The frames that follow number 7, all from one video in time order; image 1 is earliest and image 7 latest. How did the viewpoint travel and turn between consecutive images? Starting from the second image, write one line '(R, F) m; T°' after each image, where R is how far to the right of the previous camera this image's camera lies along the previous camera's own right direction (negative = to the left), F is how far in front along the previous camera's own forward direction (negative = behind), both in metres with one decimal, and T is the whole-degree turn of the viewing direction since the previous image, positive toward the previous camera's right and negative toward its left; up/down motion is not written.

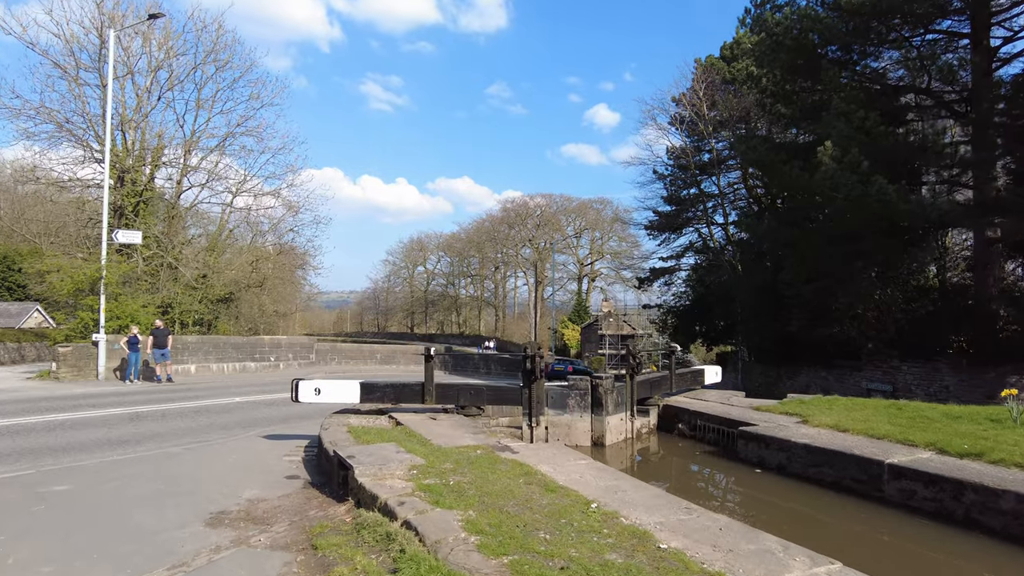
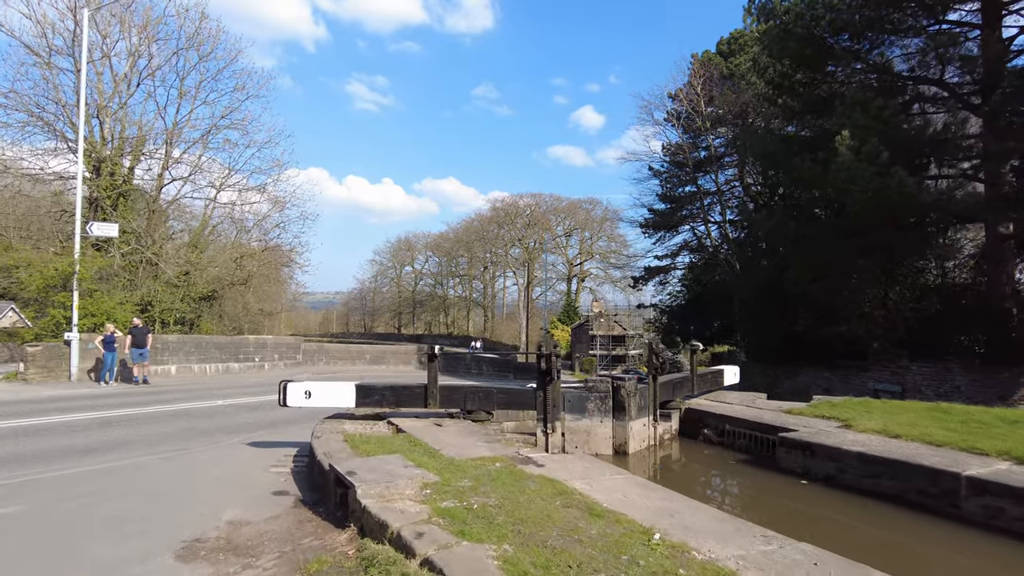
(-0.3, +0.8) m; +1°
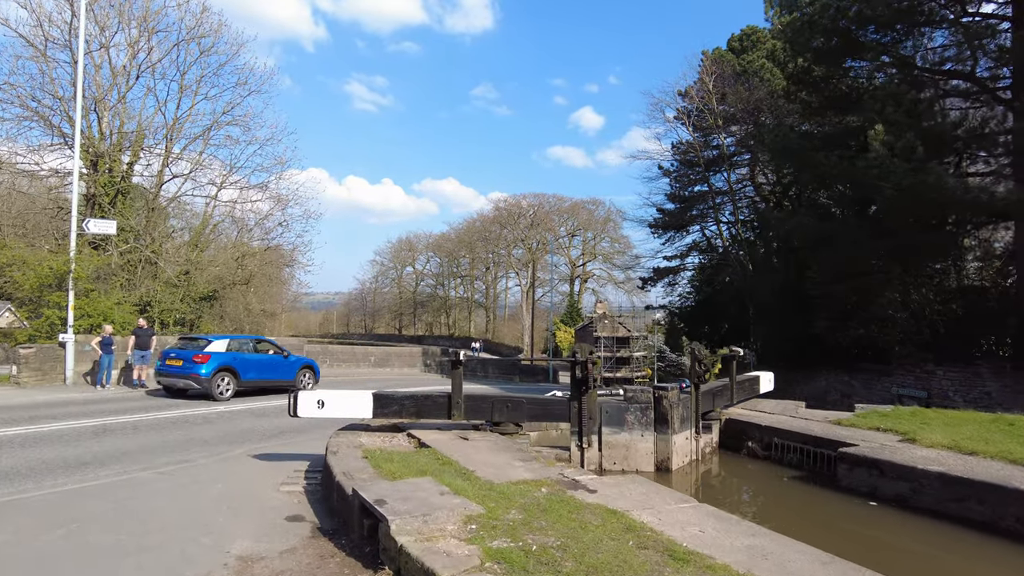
(-0.3, +0.6) m; 0°
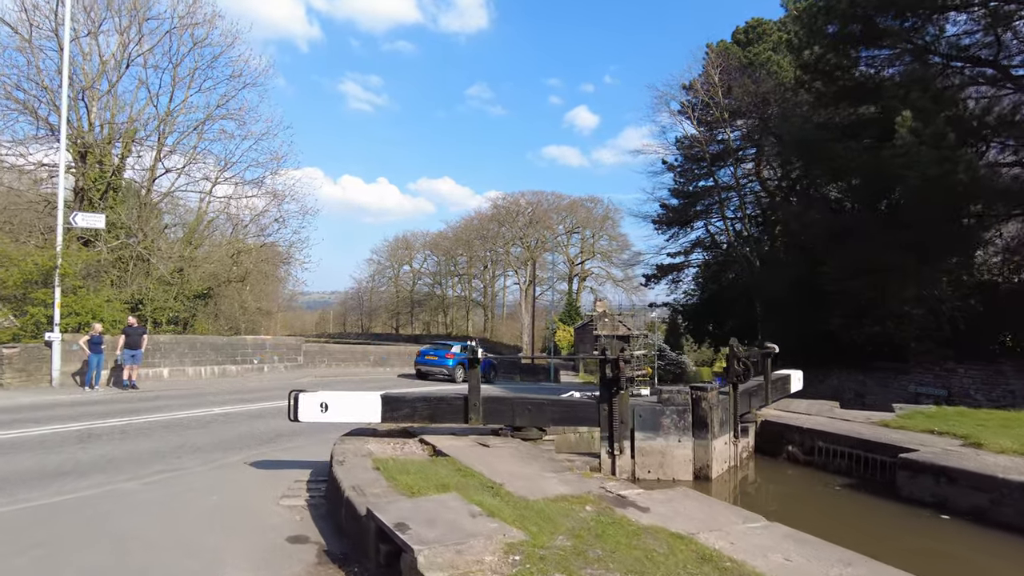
(-0.2, +0.6) m; 0°
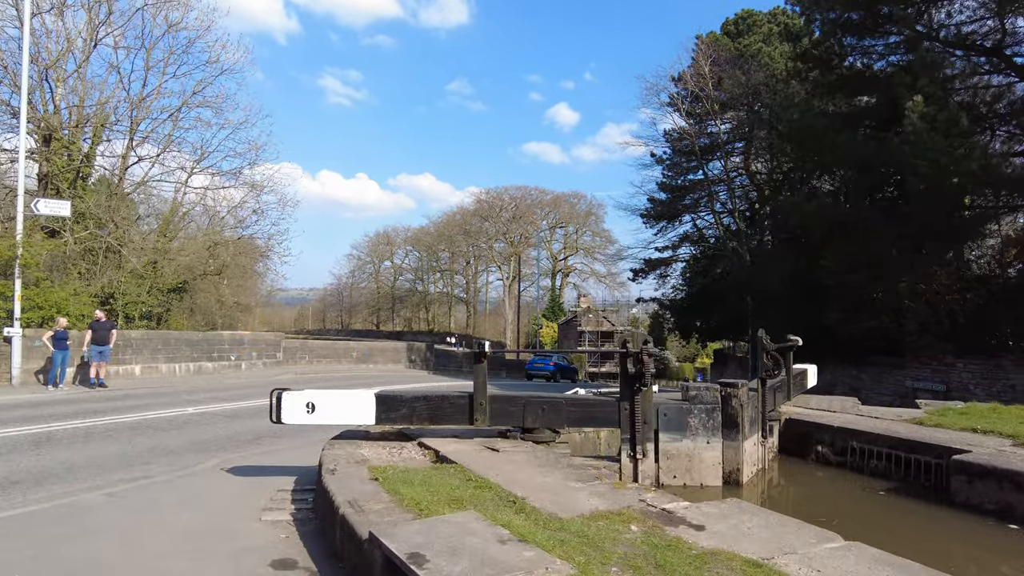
(-0.2, +0.6) m; +2°
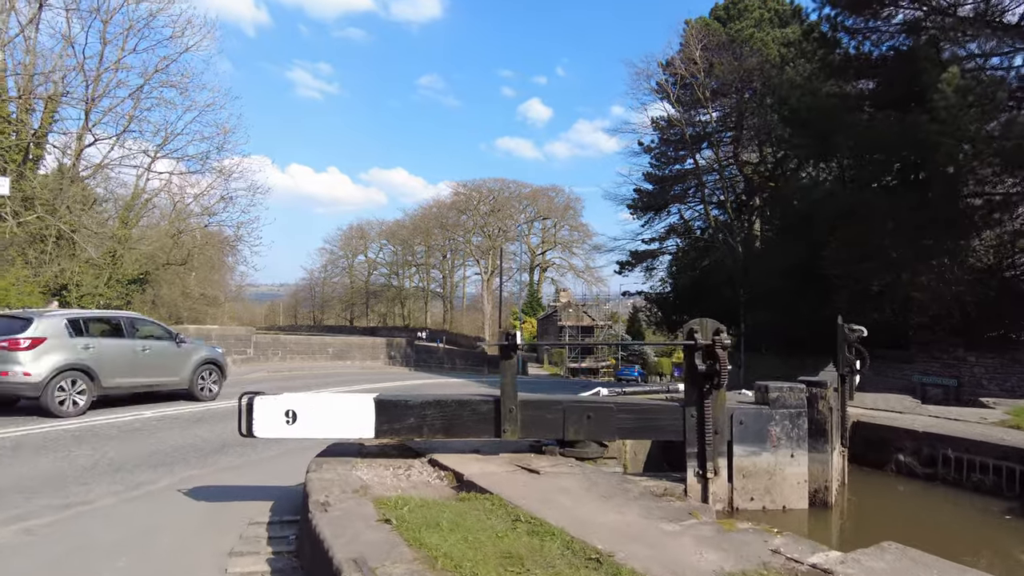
(-0.4, +1.1) m; +2°
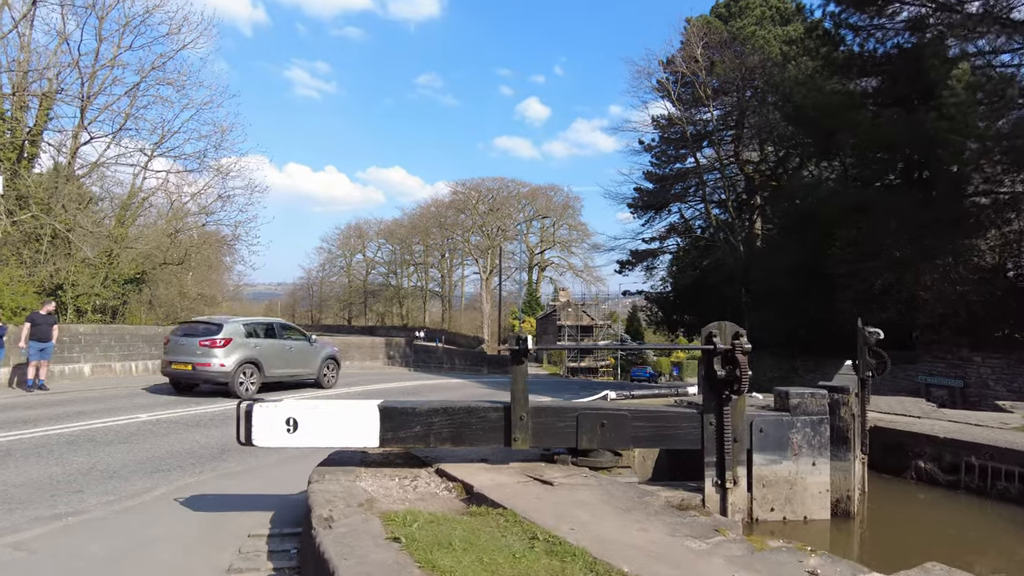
(-0.1, +0.2) m; 0°
